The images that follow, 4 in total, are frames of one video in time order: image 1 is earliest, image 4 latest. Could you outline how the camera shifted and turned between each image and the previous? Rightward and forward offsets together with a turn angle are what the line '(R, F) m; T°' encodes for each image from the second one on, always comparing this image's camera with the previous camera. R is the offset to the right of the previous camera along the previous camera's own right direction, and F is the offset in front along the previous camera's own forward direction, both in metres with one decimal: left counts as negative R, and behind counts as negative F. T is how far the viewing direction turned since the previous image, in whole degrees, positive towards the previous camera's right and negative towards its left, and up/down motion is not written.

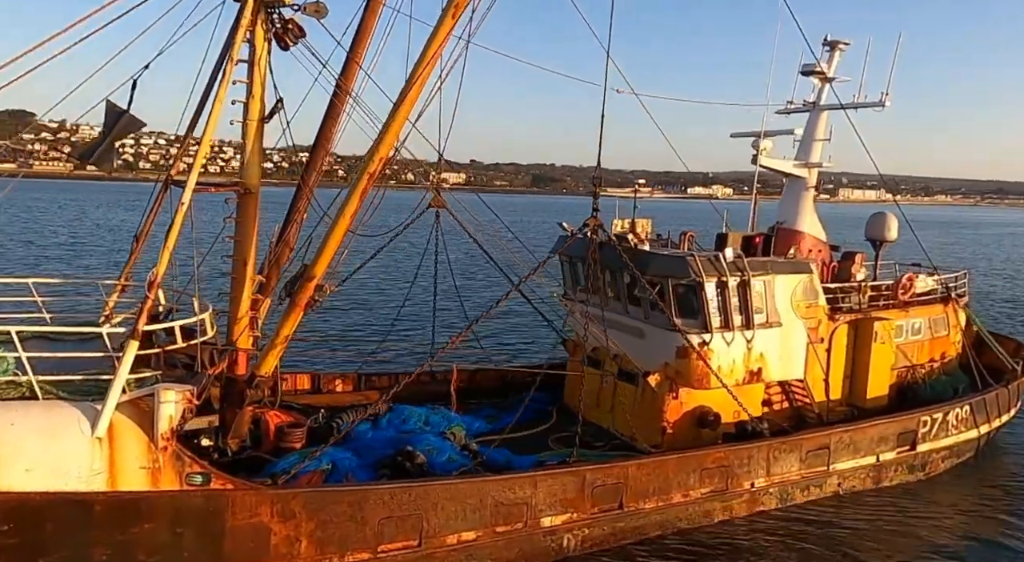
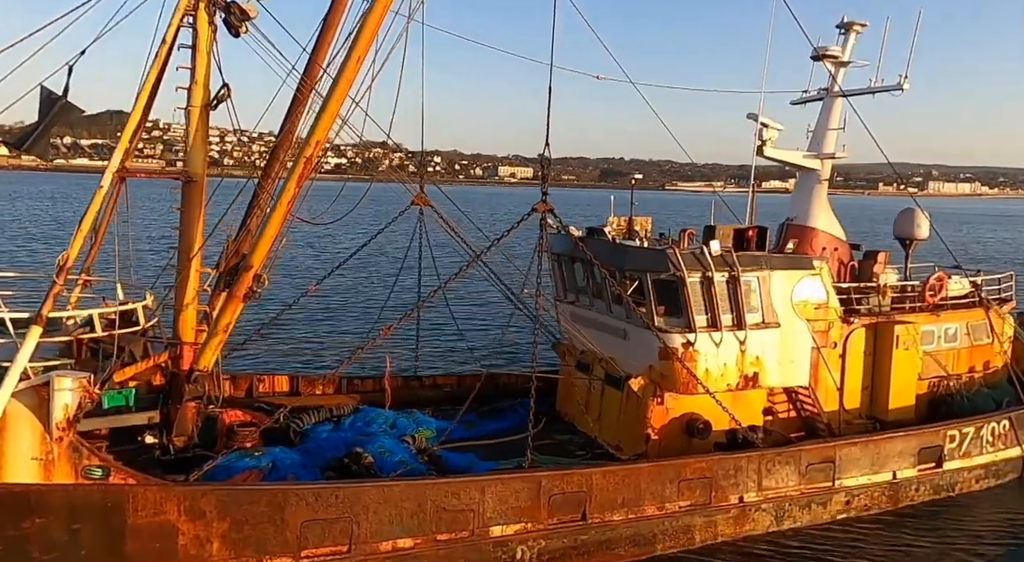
(+1.6, +0.8) m; -5°
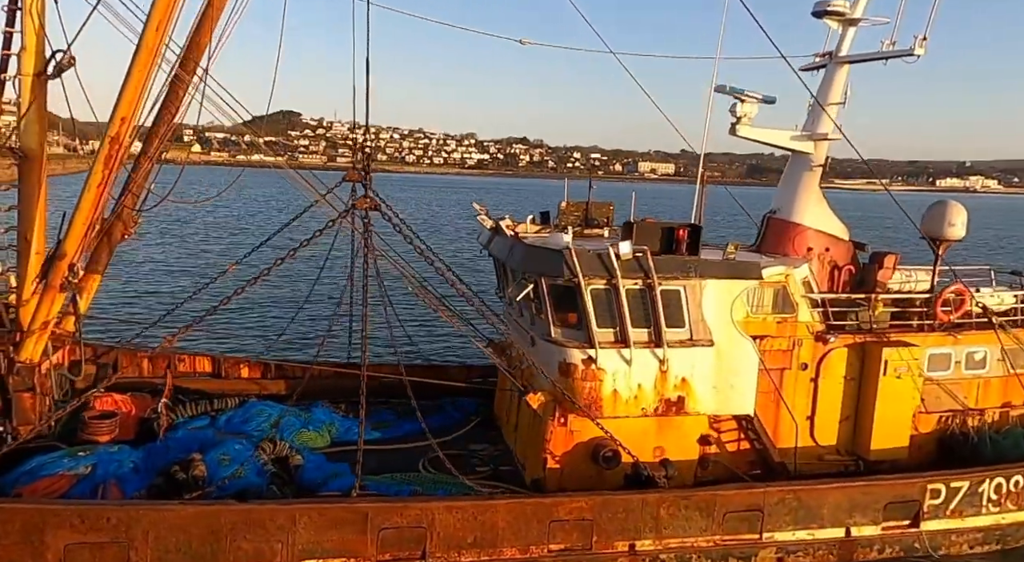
(+3.5, +1.9) m; -10°
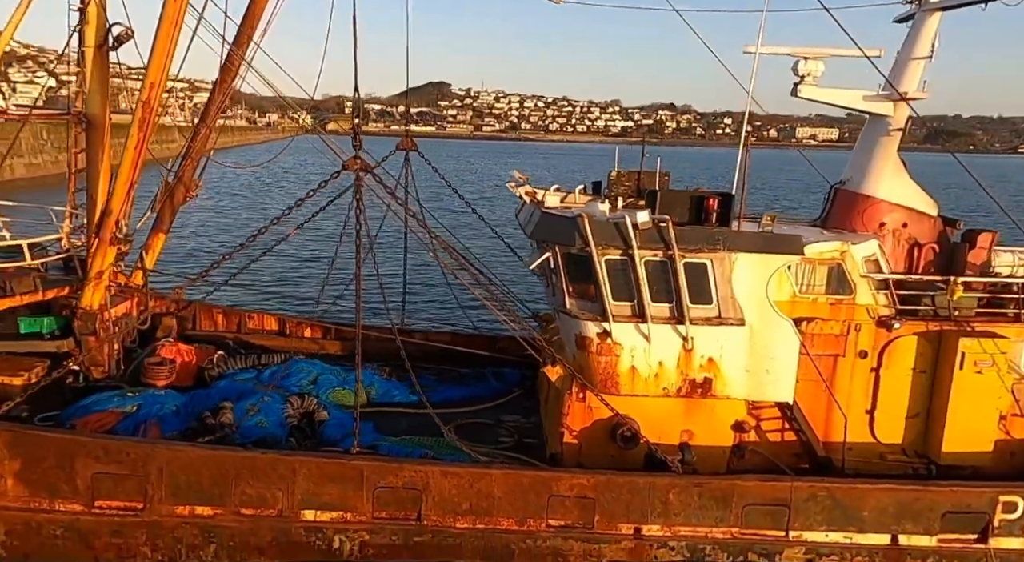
(+2.0, +0.5) m; -13°
